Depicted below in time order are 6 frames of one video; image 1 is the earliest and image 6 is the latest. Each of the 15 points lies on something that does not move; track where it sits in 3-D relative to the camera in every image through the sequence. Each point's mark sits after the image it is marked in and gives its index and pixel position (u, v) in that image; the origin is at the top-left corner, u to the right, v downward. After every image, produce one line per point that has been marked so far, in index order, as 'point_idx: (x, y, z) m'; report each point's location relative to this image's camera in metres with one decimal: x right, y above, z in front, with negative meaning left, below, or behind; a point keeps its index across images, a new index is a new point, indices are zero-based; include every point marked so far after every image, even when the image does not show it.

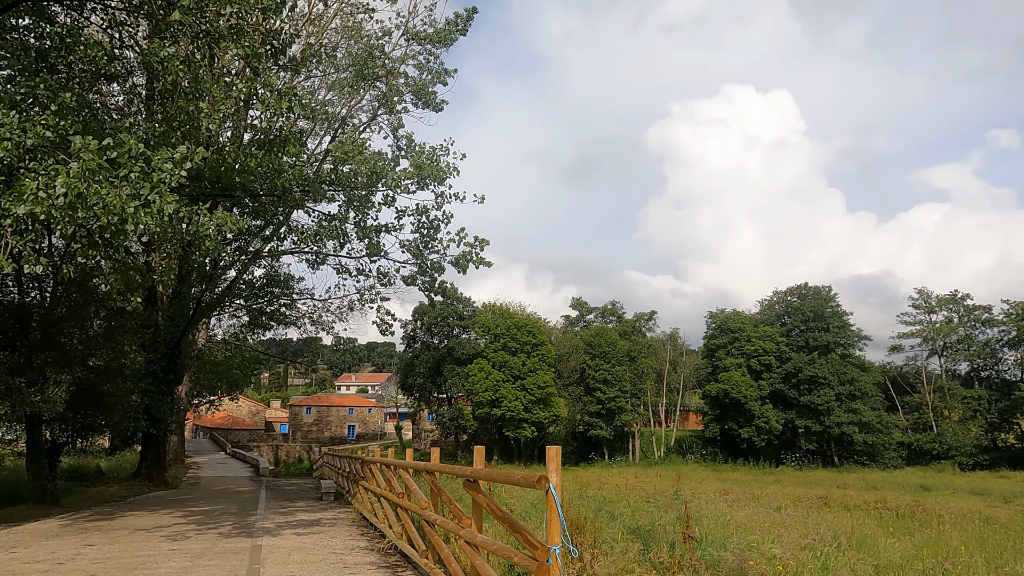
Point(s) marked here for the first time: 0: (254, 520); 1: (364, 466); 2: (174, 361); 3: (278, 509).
0: (-4.0, -3.6, +10.3) m
1: (-2.5, -3.0, +11.1) m
2: (-9.6, -2.1, +18.9) m
3: (-4.2, -4.0, +12.0) m
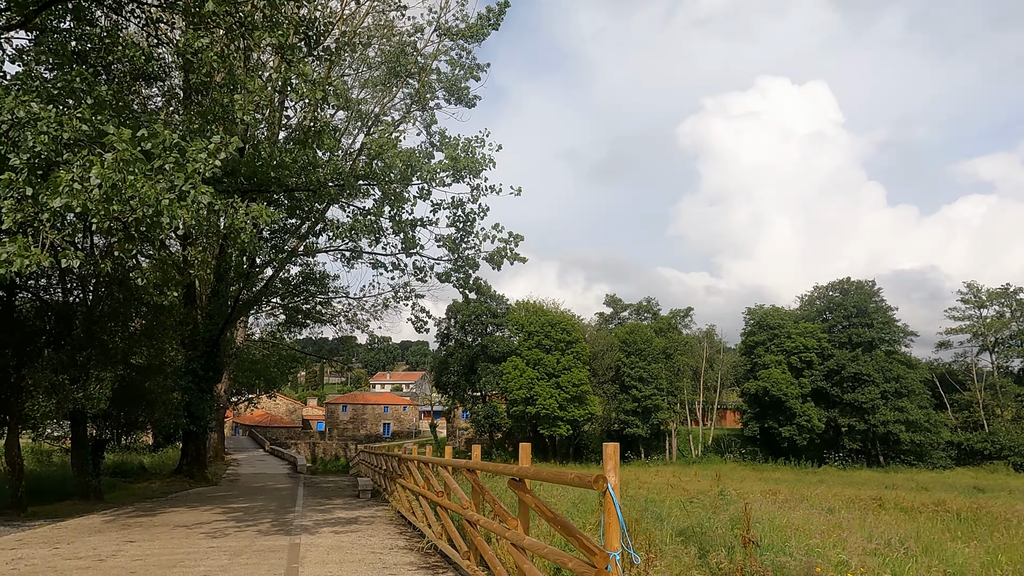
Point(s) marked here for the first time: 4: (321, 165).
0: (-3.4, -3.5, +10.2) m
1: (-1.8, -2.9, +10.9) m
2: (-8.6, -2.0, +19.1) m
3: (-3.5, -3.9, +12.0) m
4: (-3.0, +1.9, +10.4) m
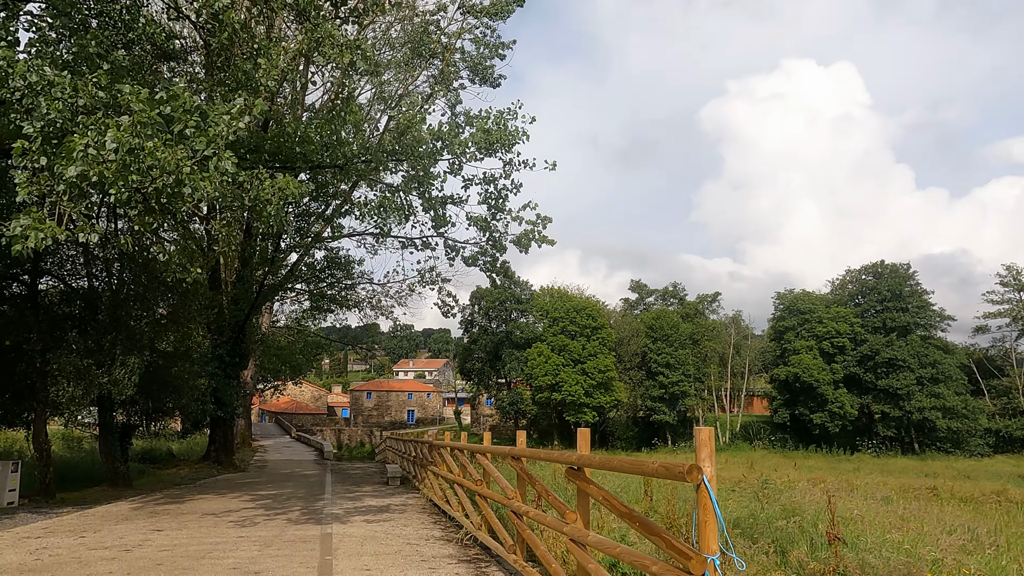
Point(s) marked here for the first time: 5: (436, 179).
0: (-2.9, -3.3, +9.9) m
1: (-1.3, -2.6, +10.6) m
2: (-7.8, -1.6, +19.0) m
3: (-2.9, -3.6, +11.7) m
4: (-2.5, +2.2, +10.0) m
5: (-1.1, +1.6, +9.8) m
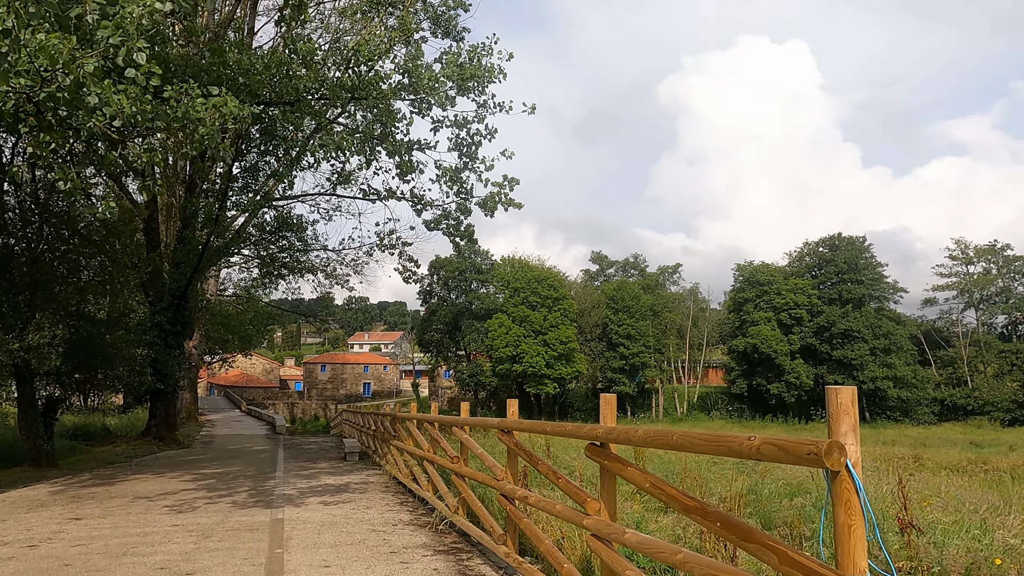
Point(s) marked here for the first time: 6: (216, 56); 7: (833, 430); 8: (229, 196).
0: (-3.2, -2.7, +9.0) m
1: (-1.7, -2.0, +9.7) m
2: (-8.8, -0.6, +17.6) m
3: (-3.4, -3.0, +10.7) m
4: (-2.8, +2.8, +8.8) m
5: (-1.5, +2.2, +8.7) m
6: (-3.9, +3.0, +8.8) m
7: (+0.8, -0.4, +1.7) m
8: (-6.9, +2.3, +16.0) m
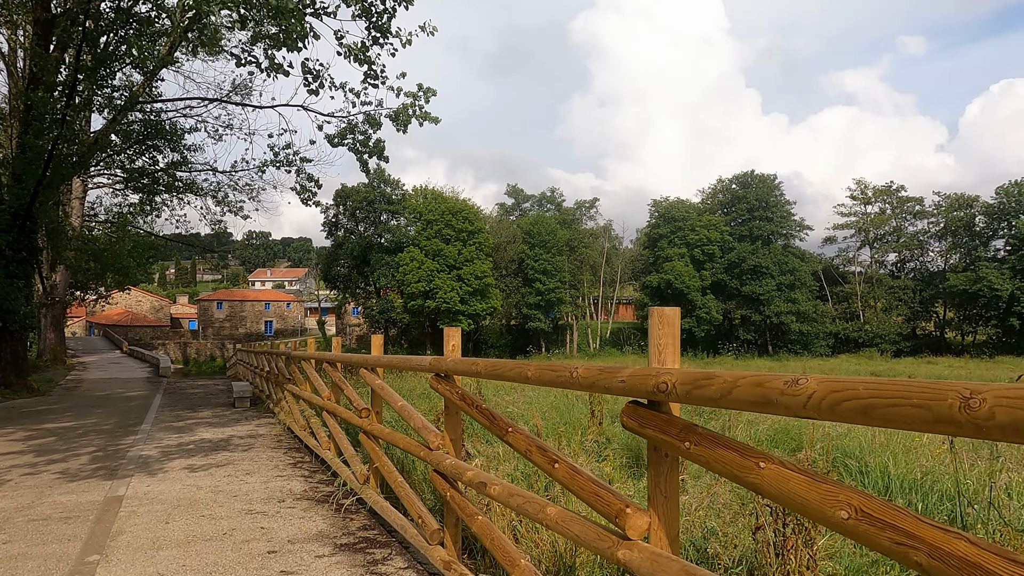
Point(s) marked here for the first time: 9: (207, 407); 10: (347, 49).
0: (-4.1, -1.7, +7.1) m
1: (-2.7, -0.9, +7.9) m
2: (-10.7, +1.1, +14.7) m
3: (-4.5, -1.8, +8.8) m
4: (-3.6, +3.8, +6.5) m
5: (-2.2, +3.1, +6.6) m
6: (-4.7, +4.0, +6.3) m
7: (+0.9, 0.0, +0.3) m
8: (-8.6, +3.9, +13.1) m
9: (-5.1, -2.0, +11.2) m
10: (-2.0, +2.7, +7.7) m
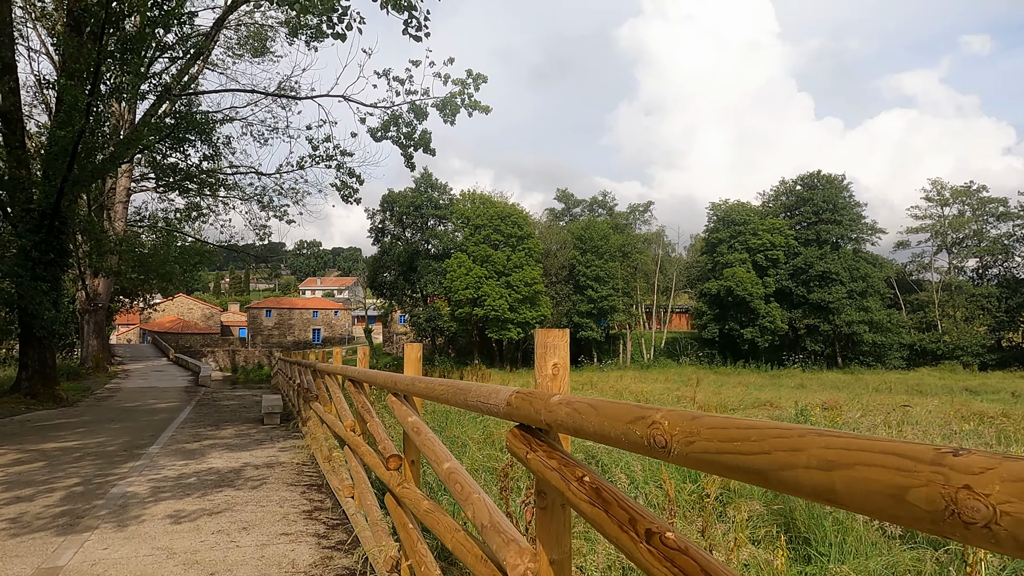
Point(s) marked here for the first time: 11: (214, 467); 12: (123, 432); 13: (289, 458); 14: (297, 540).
0: (-3.4, -1.6, +5.9) m
1: (-1.9, -0.9, +6.6) m
2: (-9.5, +1.1, +13.9) m
3: (-3.8, -1.8, +7.6) m
4: (-3.0, +3.8, +5.3) m
5: (-1.6, +3.2, +5.3) m
6: (-4.1, +4.0, +5.2) m
7: (+1.1, +0.1, -1.3) m
8: (-7.5, +3.8, +12.2) m
9: (-4.2, -2.0, +10.0) m
10: (-1.3, +2.7, +6.4) m
11: (-2.8, -1.7, +6.3) m
12: (-5.3, -2.0, +9.1) m
13: (-2.2, -1.7, +6.7) m
14: (-1.2, -1.4, +3.8) m
